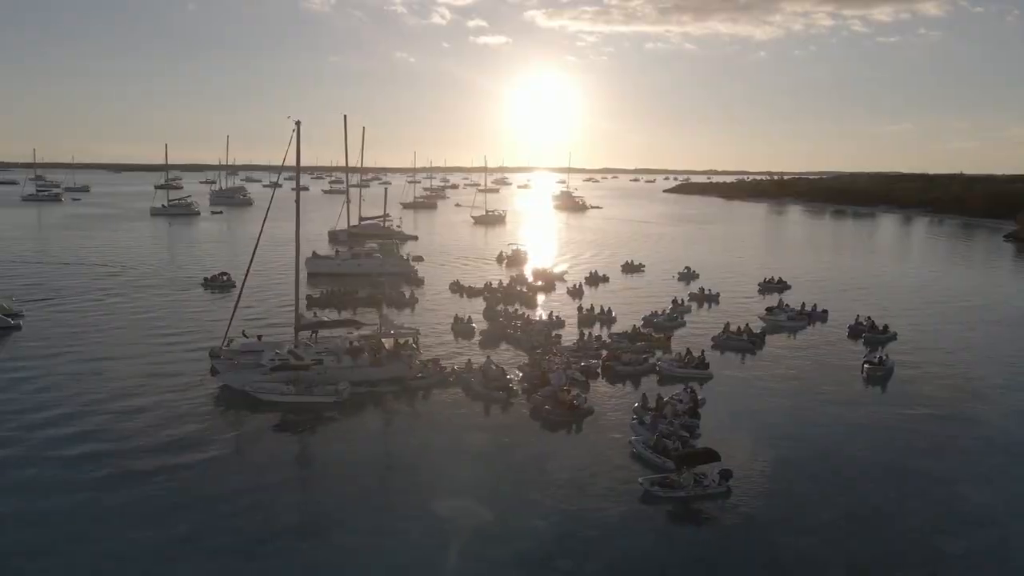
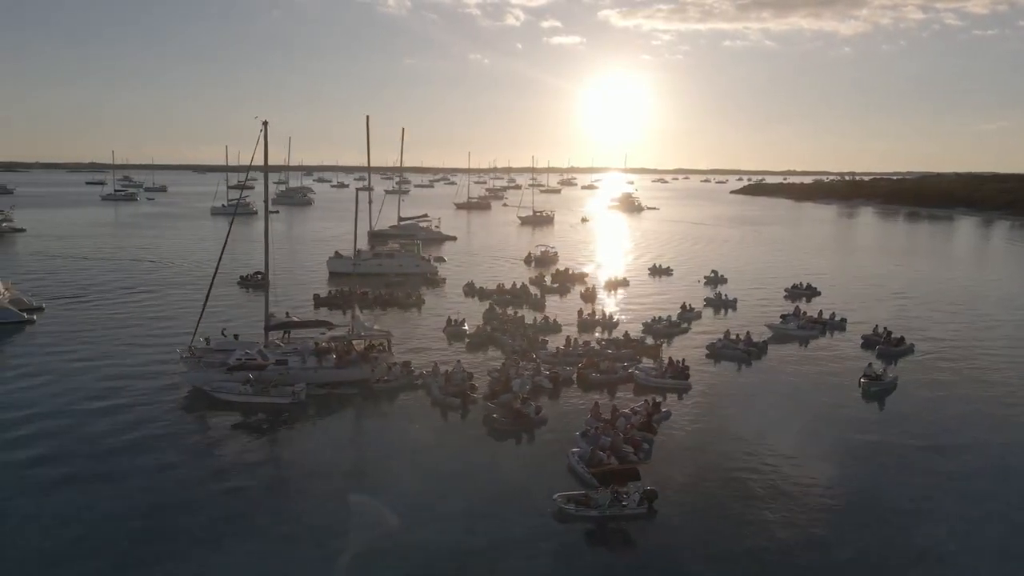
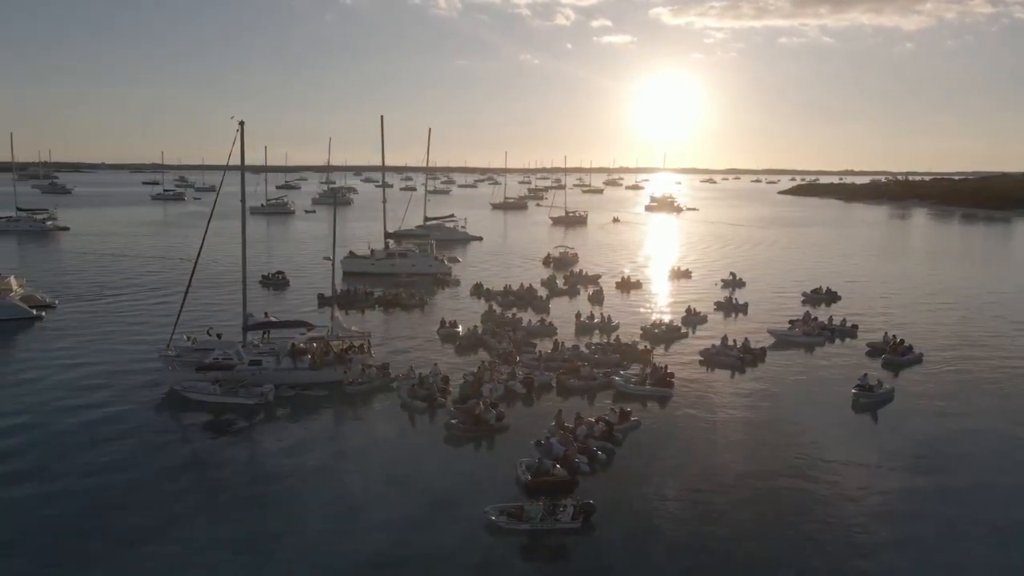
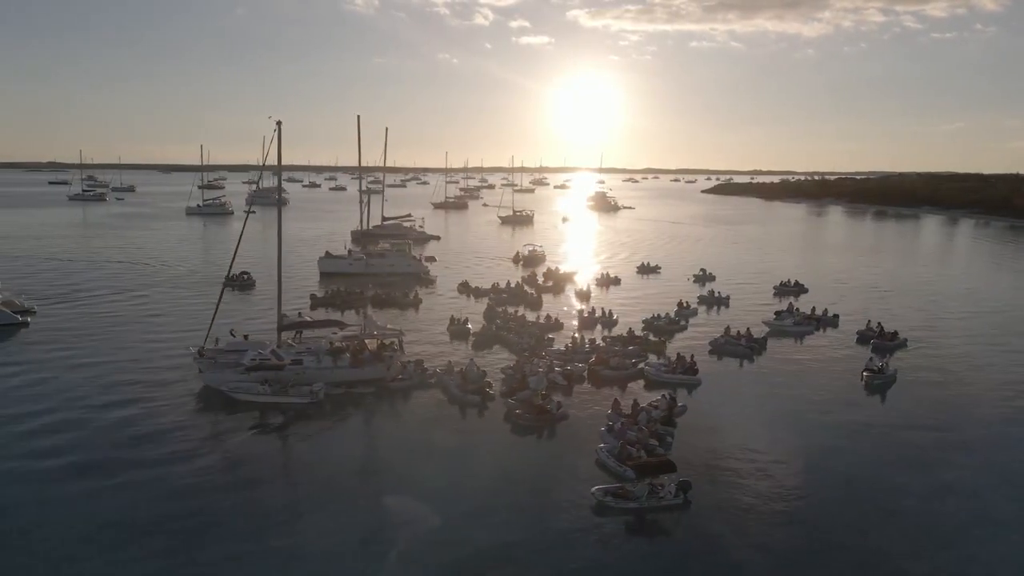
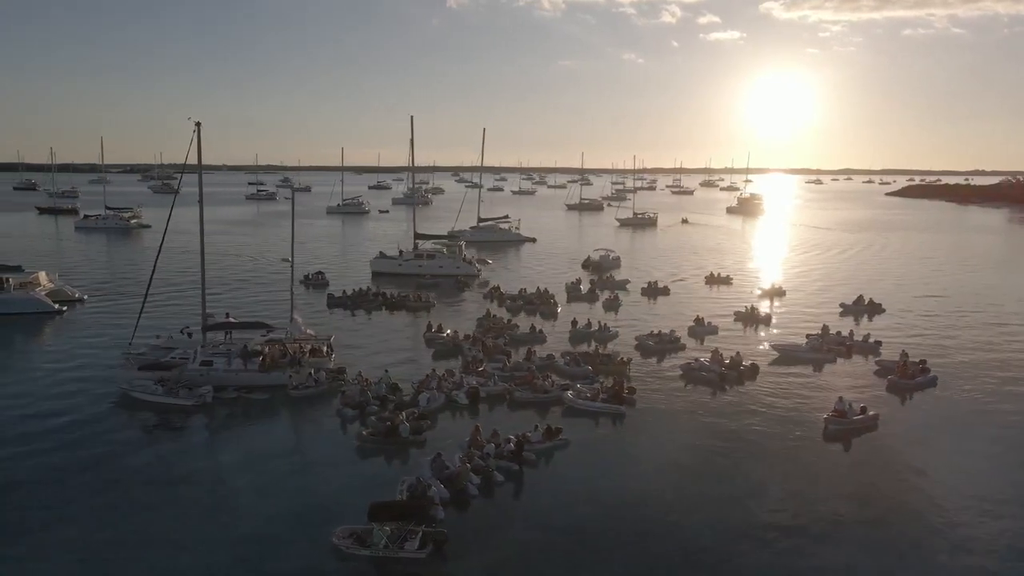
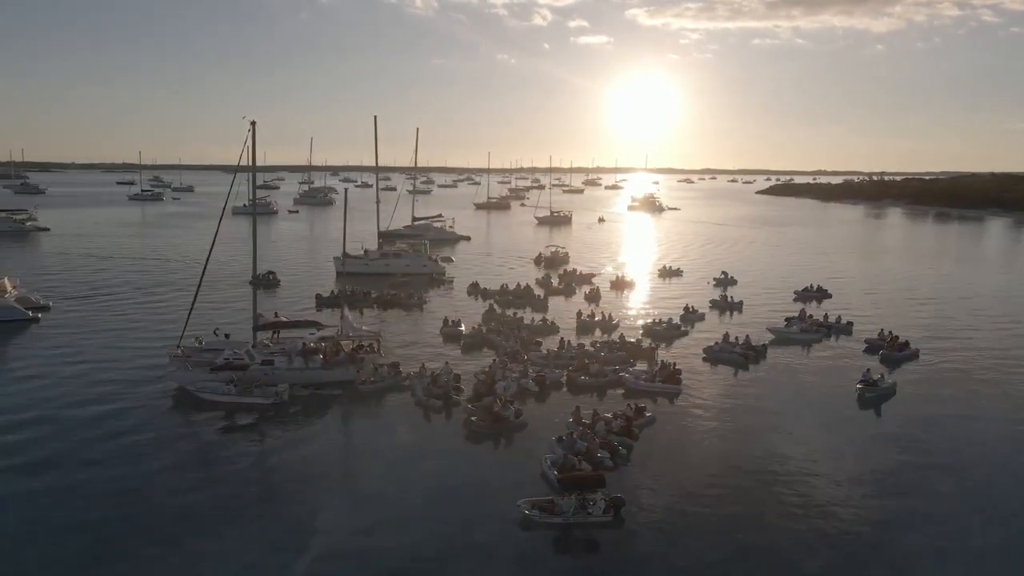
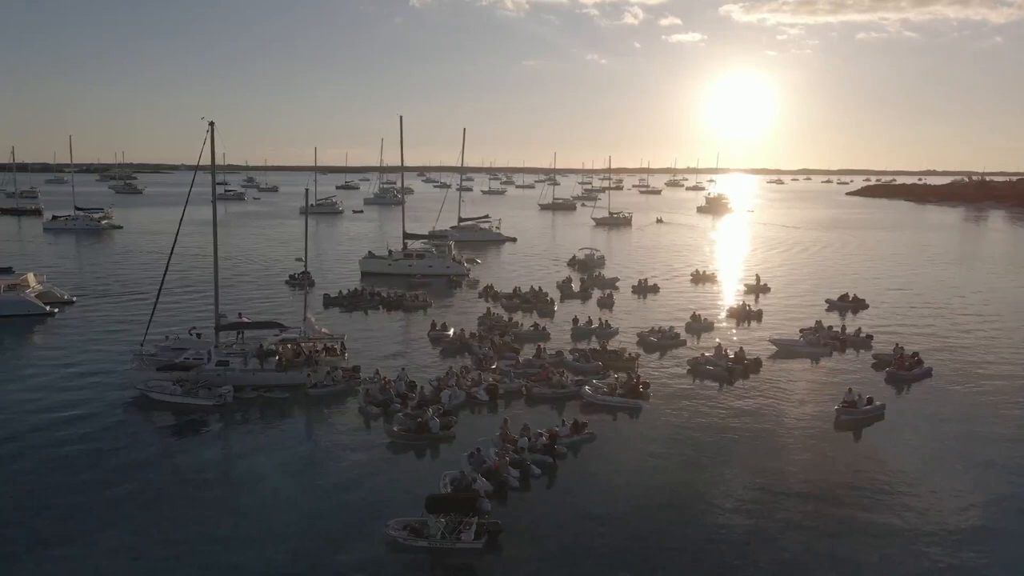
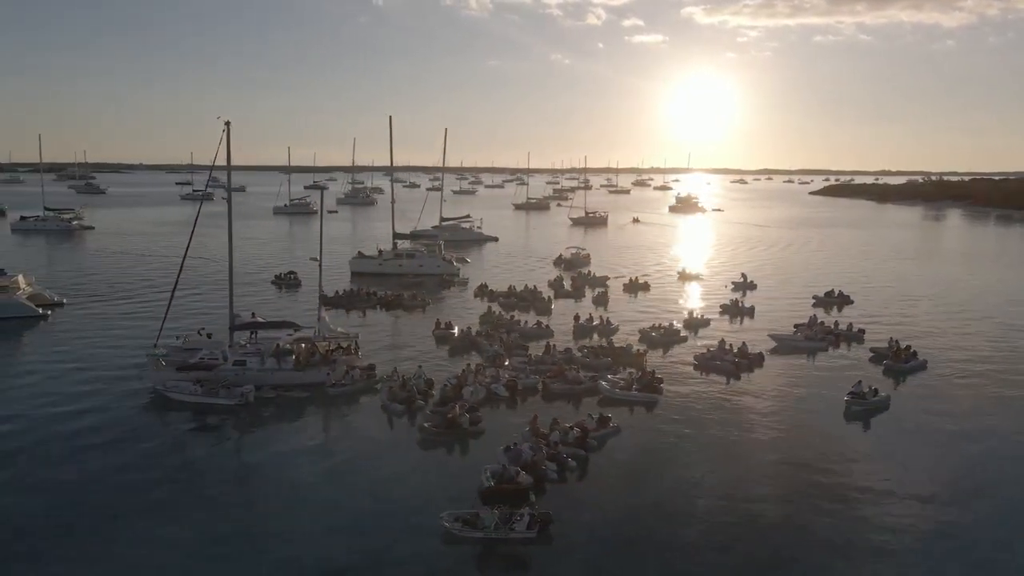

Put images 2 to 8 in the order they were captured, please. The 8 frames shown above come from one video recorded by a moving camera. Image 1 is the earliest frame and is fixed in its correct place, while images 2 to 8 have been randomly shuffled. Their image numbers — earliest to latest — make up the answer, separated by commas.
4, 2, 6, 3, 8, 7, 5
